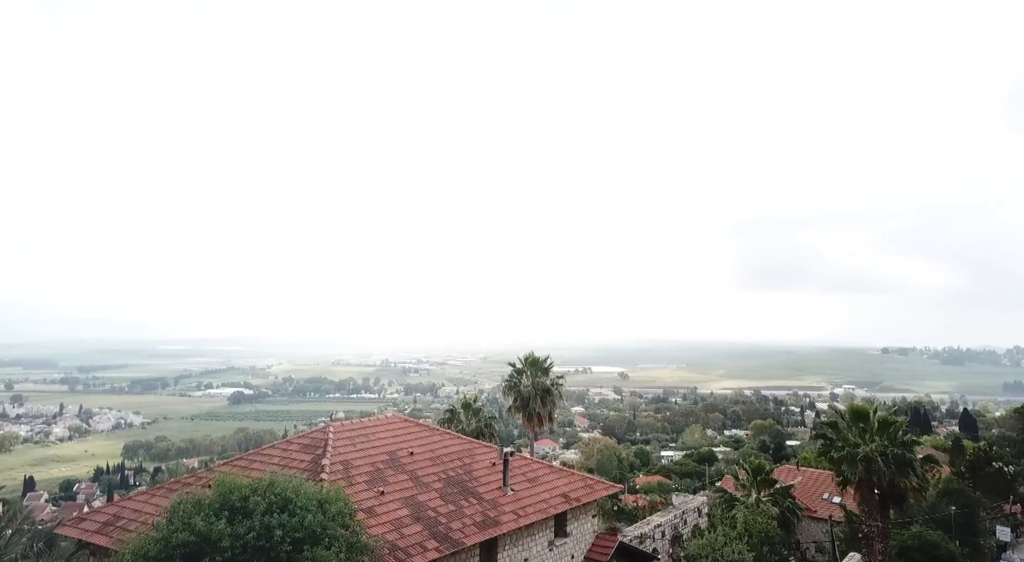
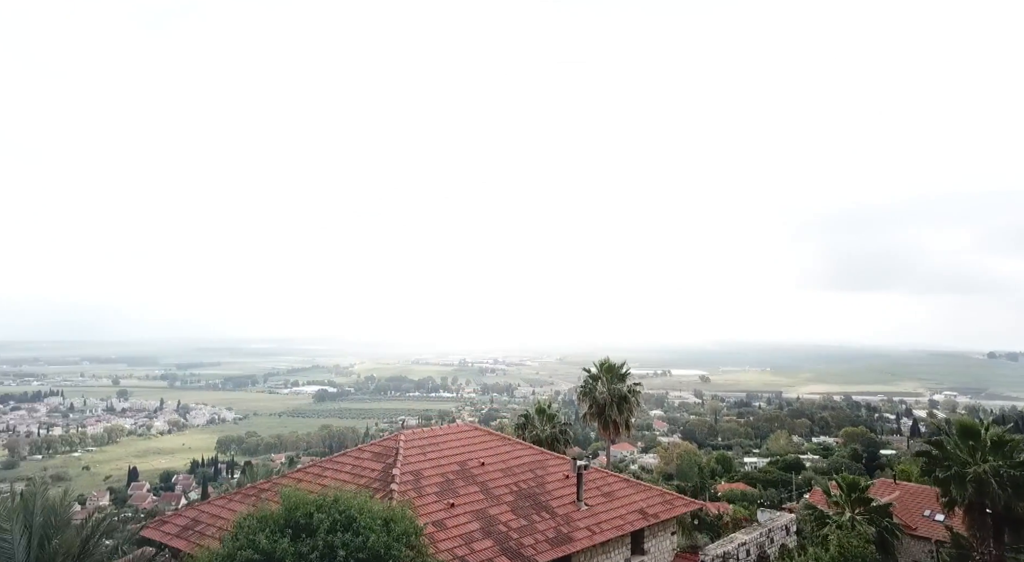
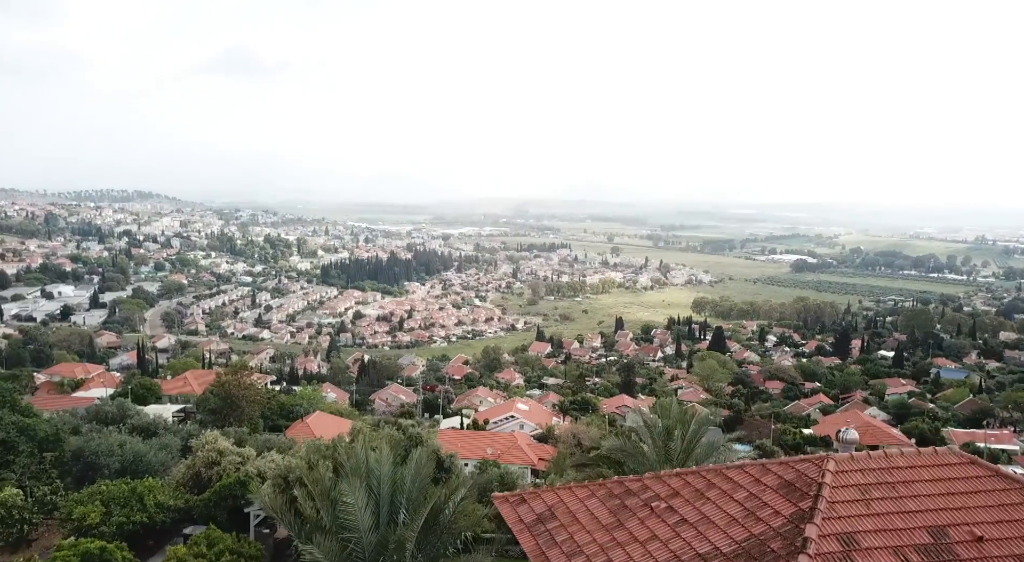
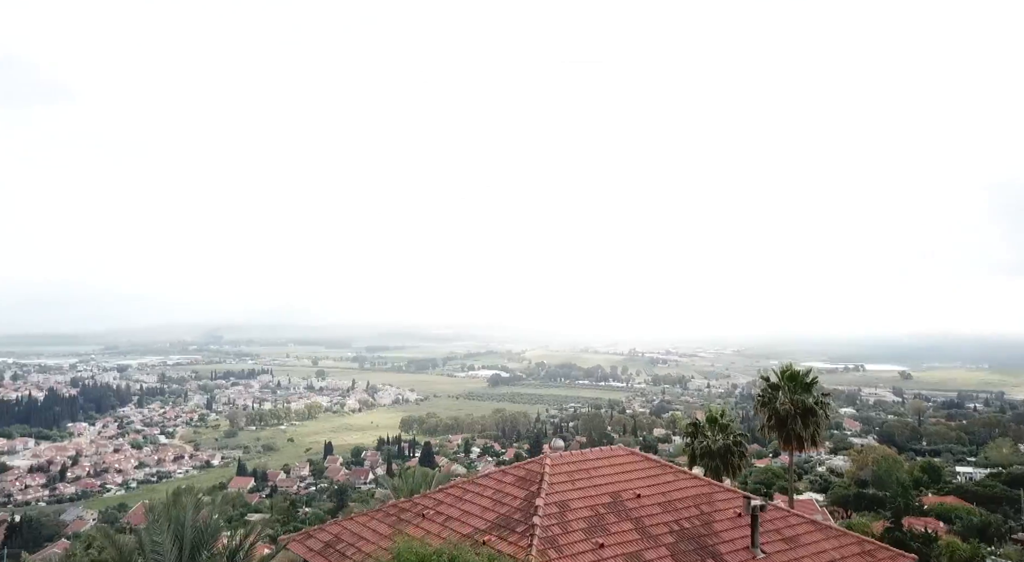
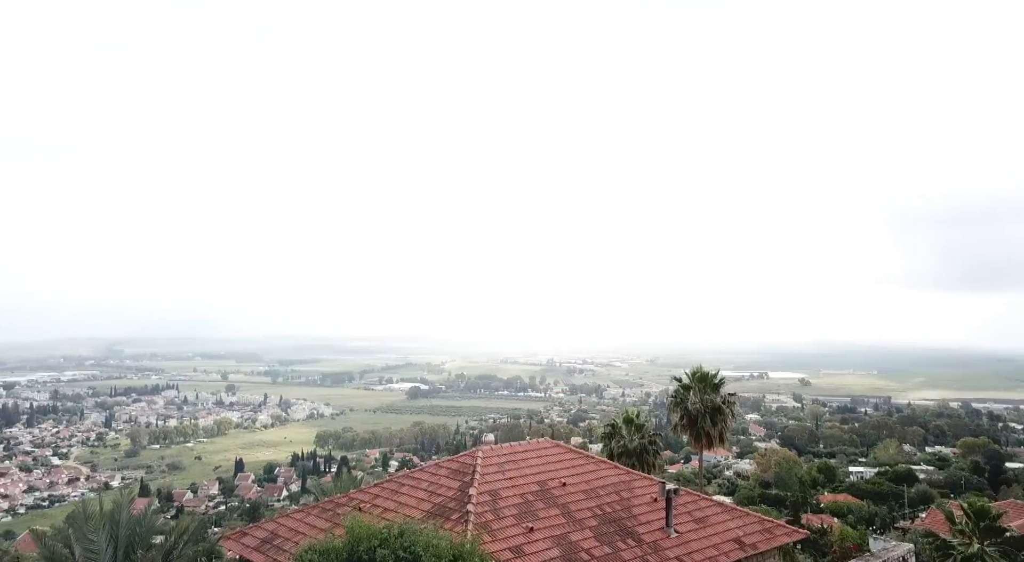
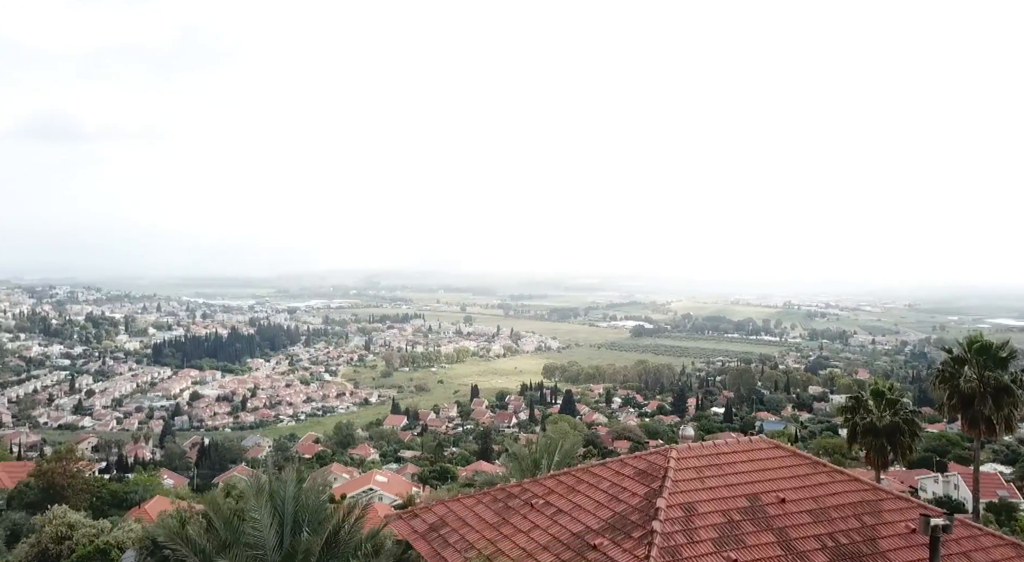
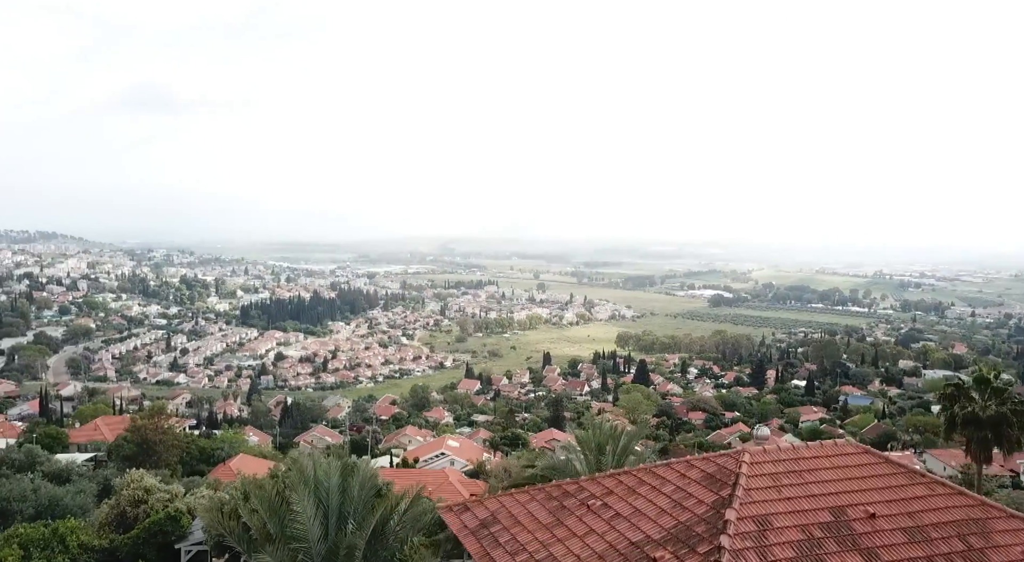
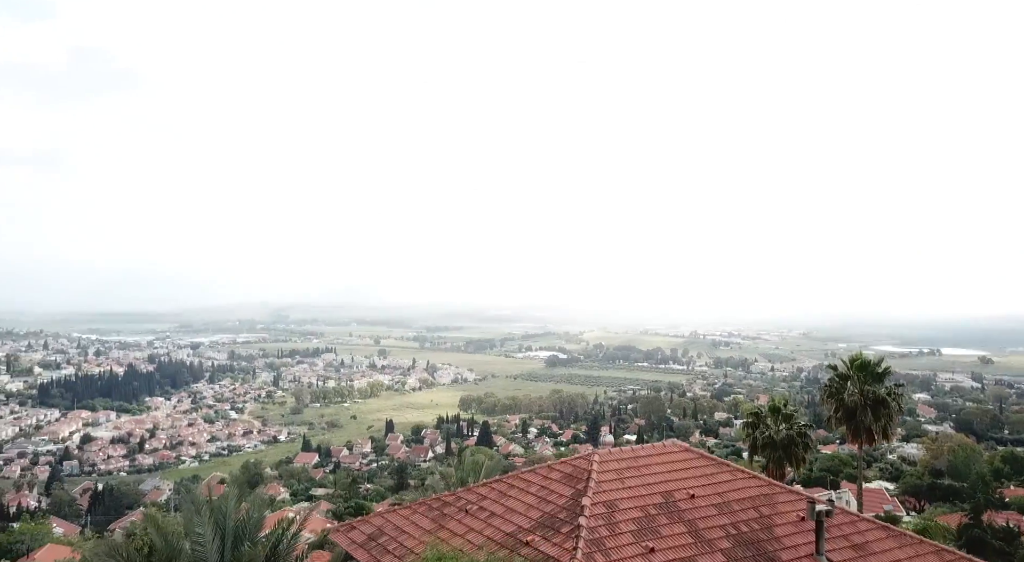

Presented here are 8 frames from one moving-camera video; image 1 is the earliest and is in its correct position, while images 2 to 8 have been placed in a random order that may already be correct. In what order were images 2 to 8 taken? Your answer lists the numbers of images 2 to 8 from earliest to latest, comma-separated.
2, 5, 4, 8, 6, 7, 3
